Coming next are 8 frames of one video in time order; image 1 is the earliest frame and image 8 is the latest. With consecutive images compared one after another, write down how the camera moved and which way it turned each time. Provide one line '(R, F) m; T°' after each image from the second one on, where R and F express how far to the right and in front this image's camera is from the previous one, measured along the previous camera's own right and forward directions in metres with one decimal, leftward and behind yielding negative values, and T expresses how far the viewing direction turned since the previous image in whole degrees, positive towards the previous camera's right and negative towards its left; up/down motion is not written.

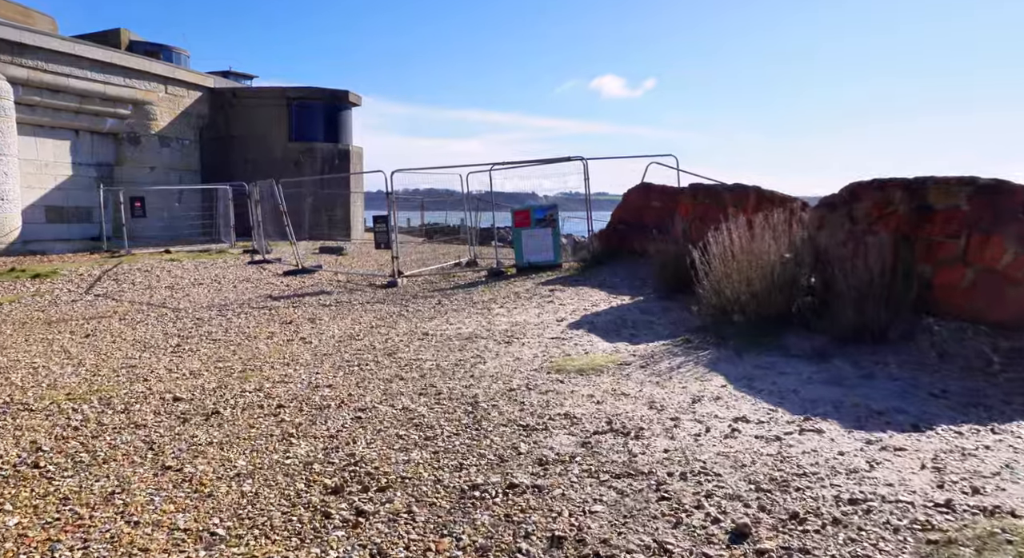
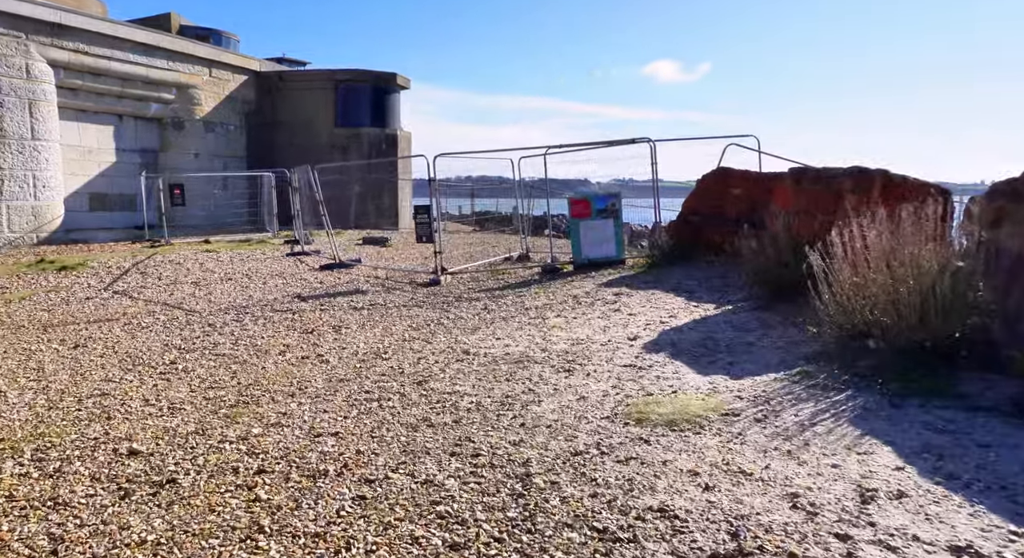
(-0.1, +1.2) m; -4°
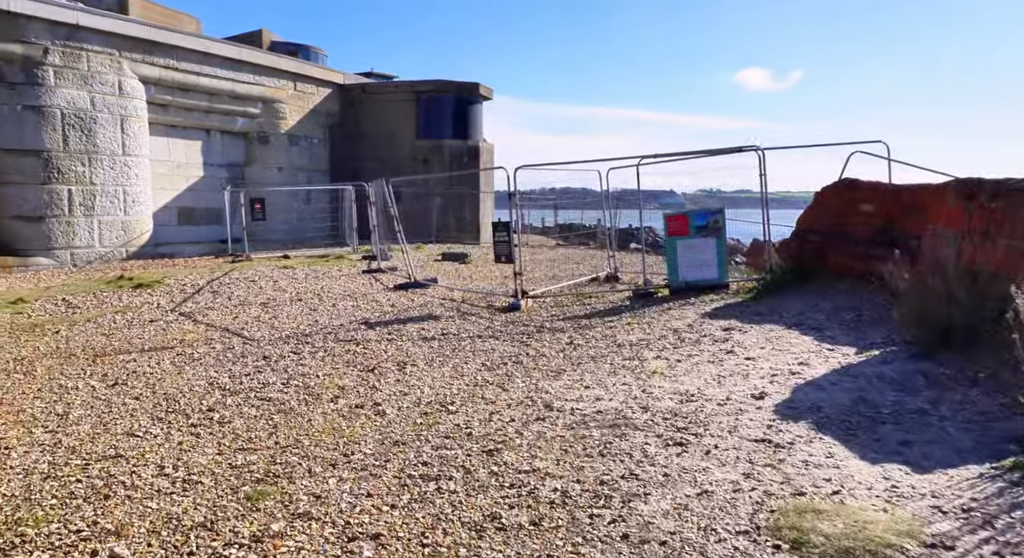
(-0.1, +0.9) m; -7°
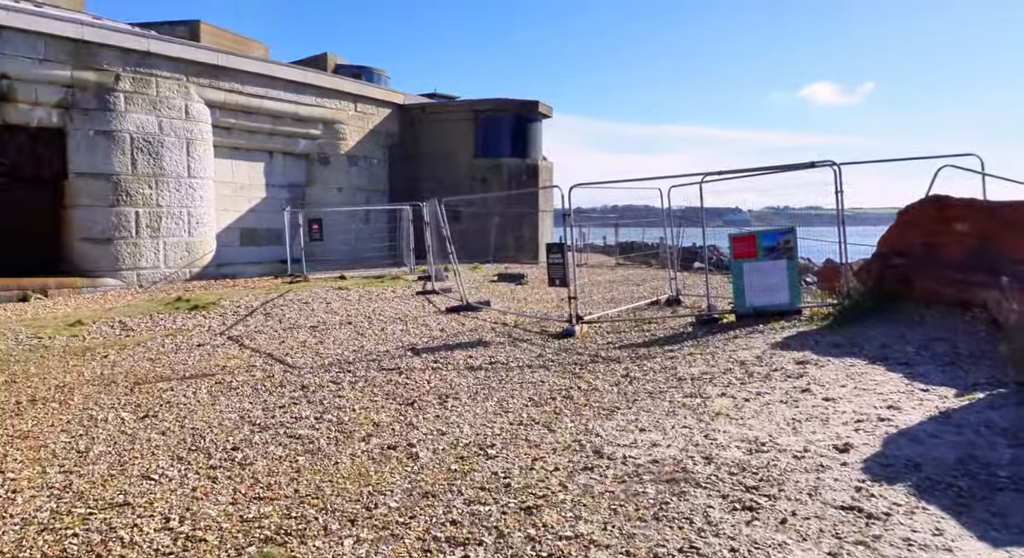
(+0.1, +0.4) m; -5°
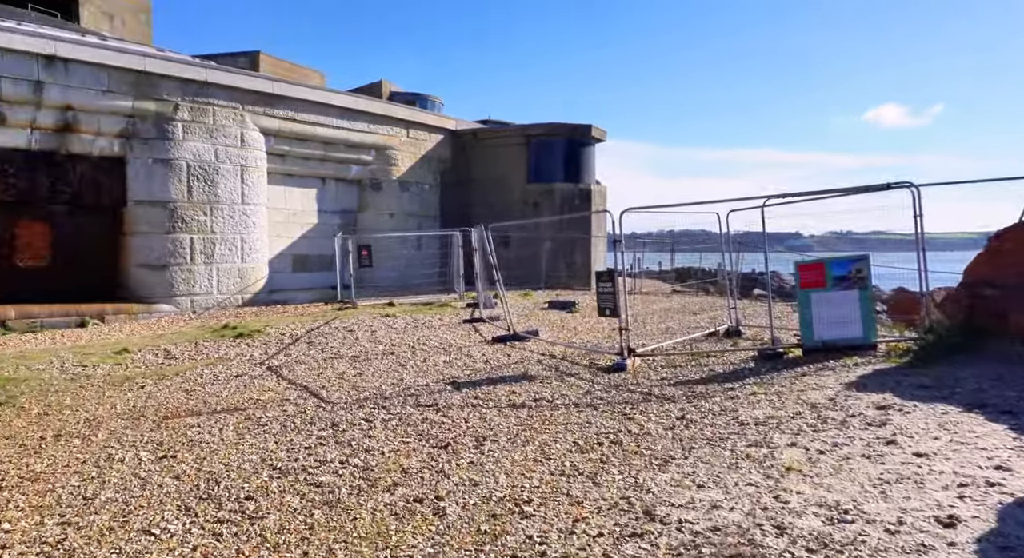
(+0.1, +0.4) m; -4°
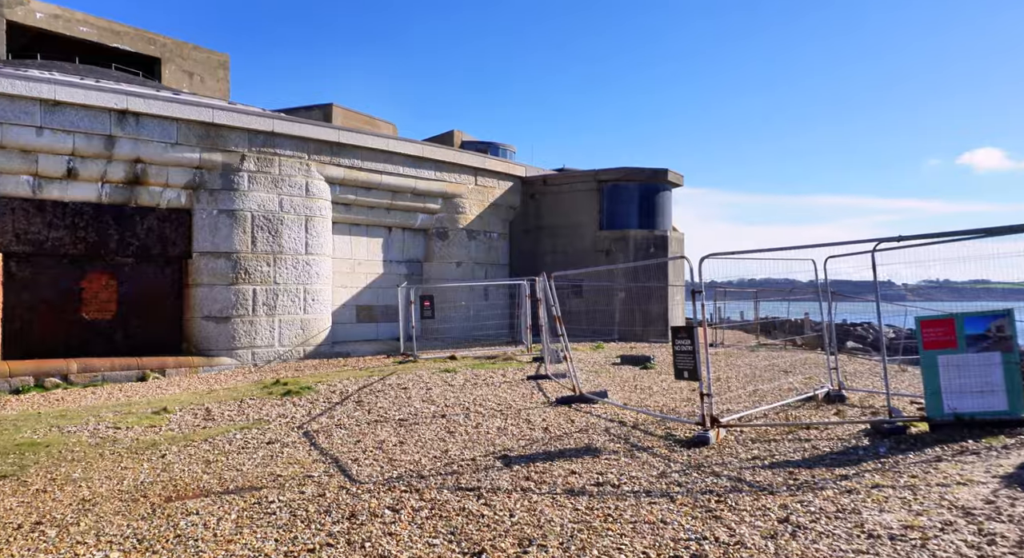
(+0.1, +1.0) m; -6°
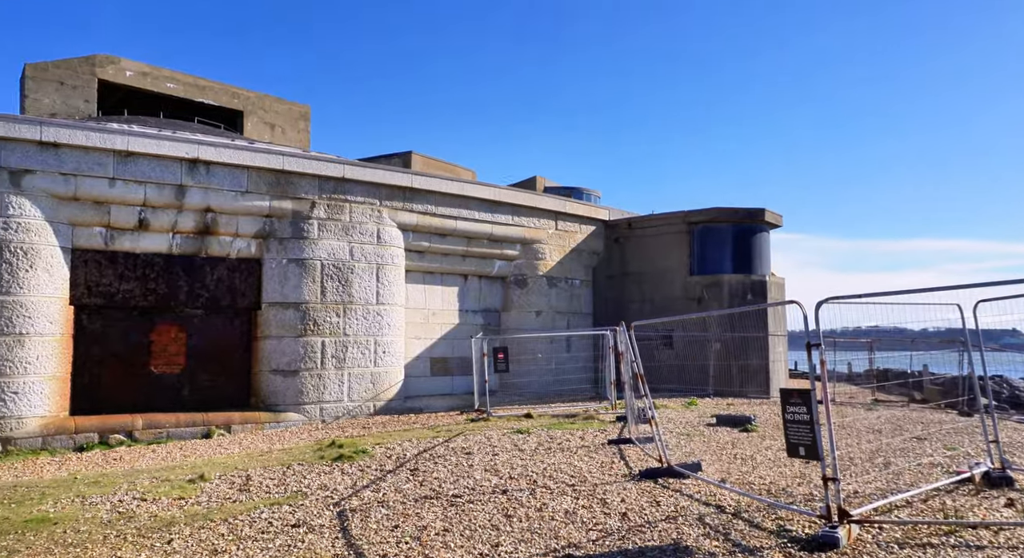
(+0.2, +1.2) m; -7°
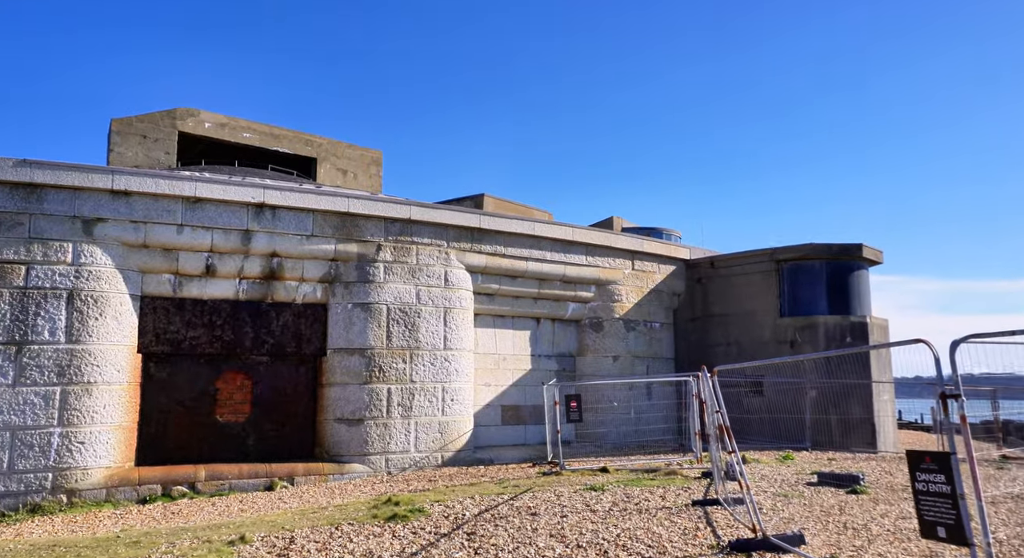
(+0.2, +0.8) m; -6°
